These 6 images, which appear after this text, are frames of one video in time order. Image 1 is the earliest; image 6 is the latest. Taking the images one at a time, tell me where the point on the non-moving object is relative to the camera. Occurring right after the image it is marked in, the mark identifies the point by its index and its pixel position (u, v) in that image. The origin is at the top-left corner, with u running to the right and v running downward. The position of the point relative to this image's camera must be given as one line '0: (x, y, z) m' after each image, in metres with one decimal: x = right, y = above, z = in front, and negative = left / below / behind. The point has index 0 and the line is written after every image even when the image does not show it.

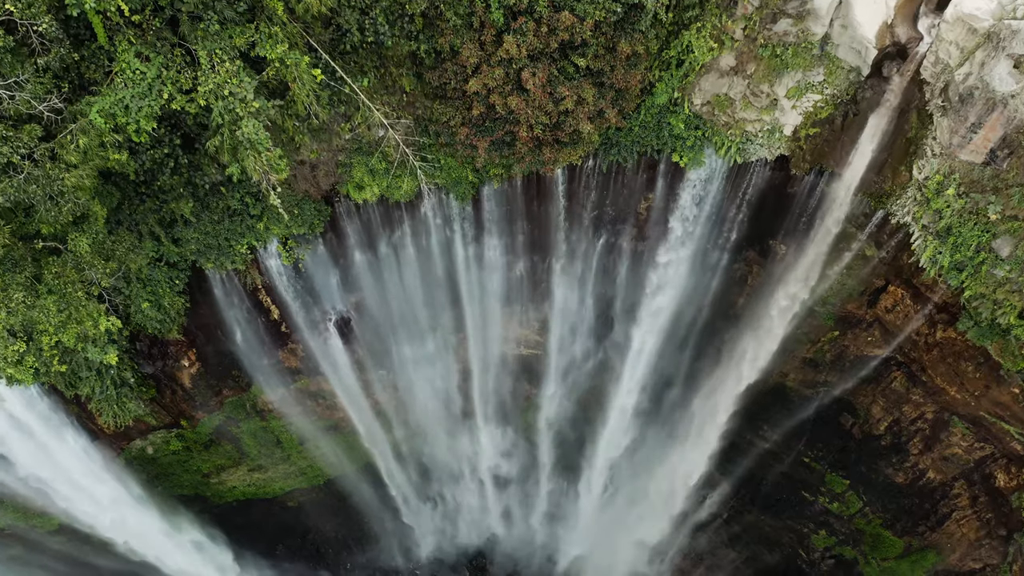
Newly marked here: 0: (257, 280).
0: (-4.5, +0.3, +10.2) m
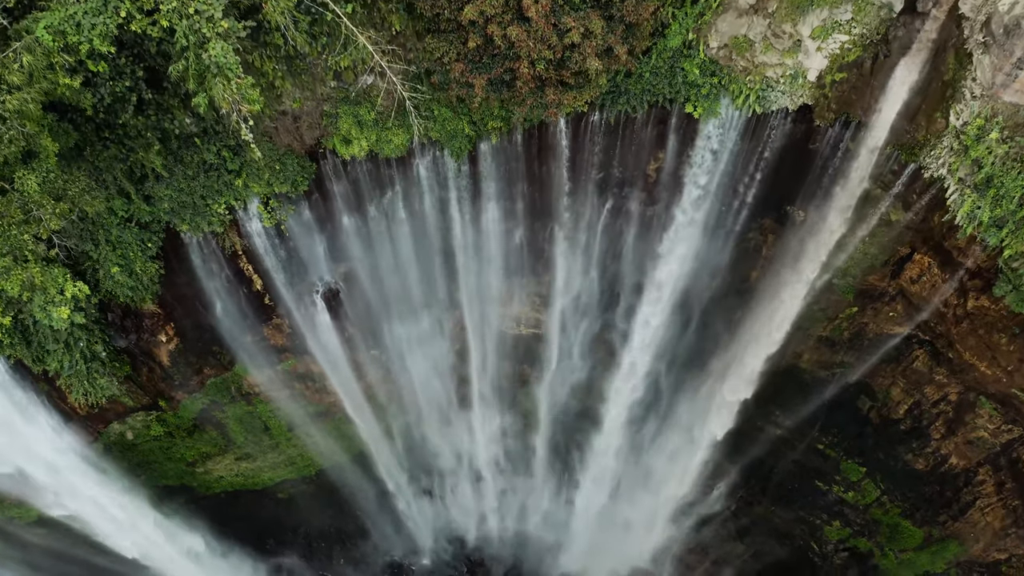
0: (-4.5, +0.8, +9.5) m
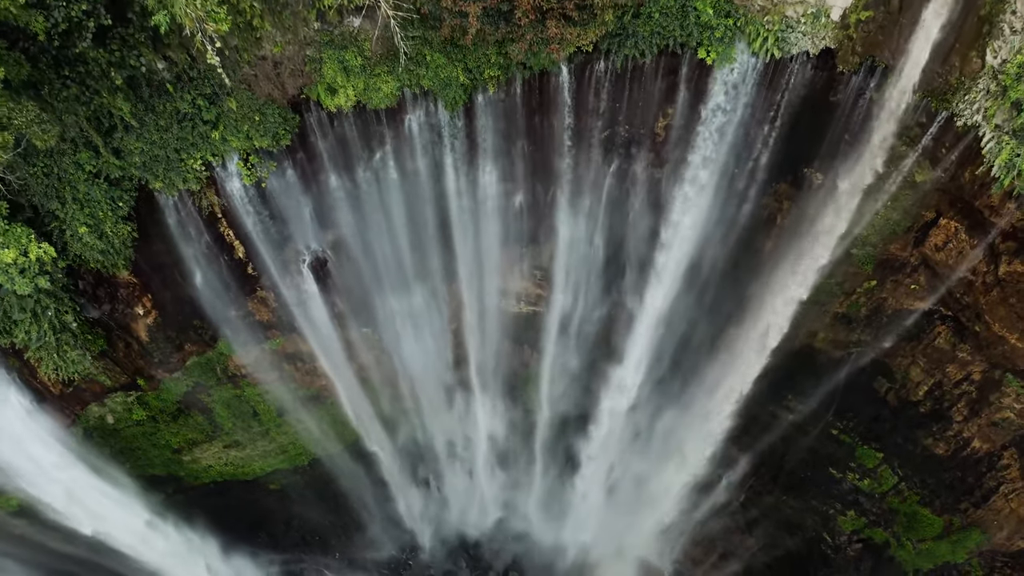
0: (-4.5, +1.3, +8.9) m
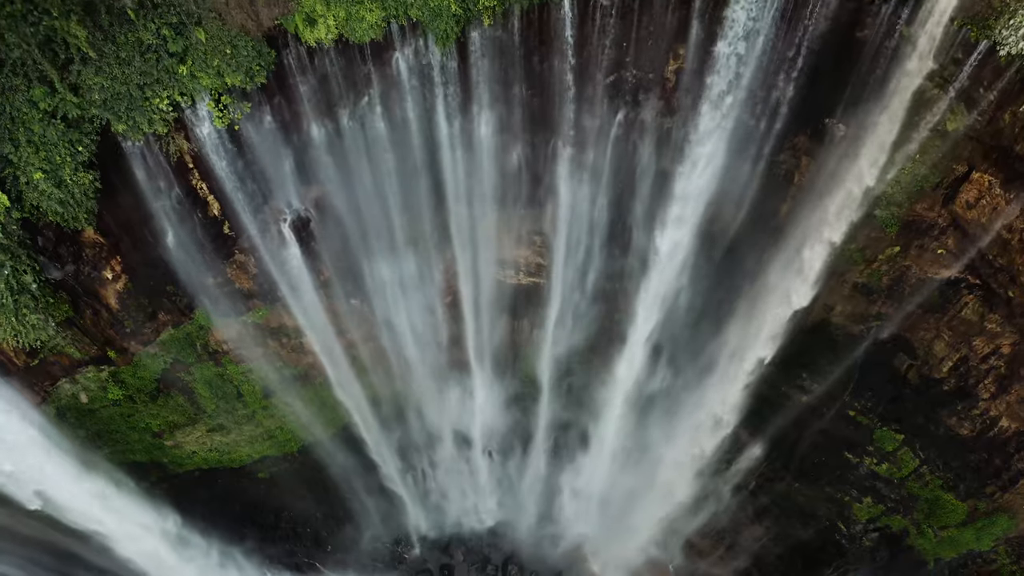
0: (-4.5, +1.9, +8.2) m
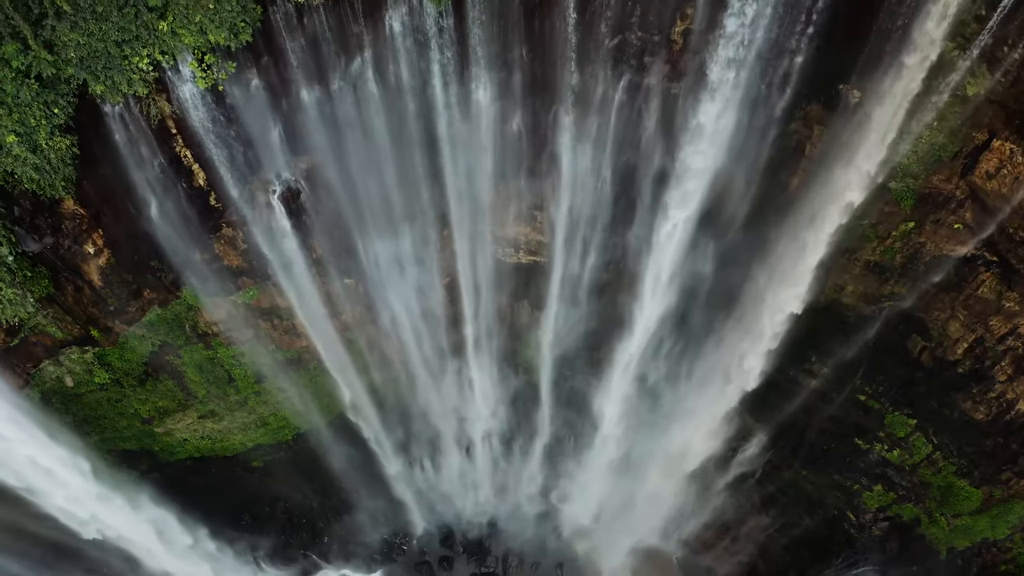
0: (-4.5, +2.2, +7.8) m
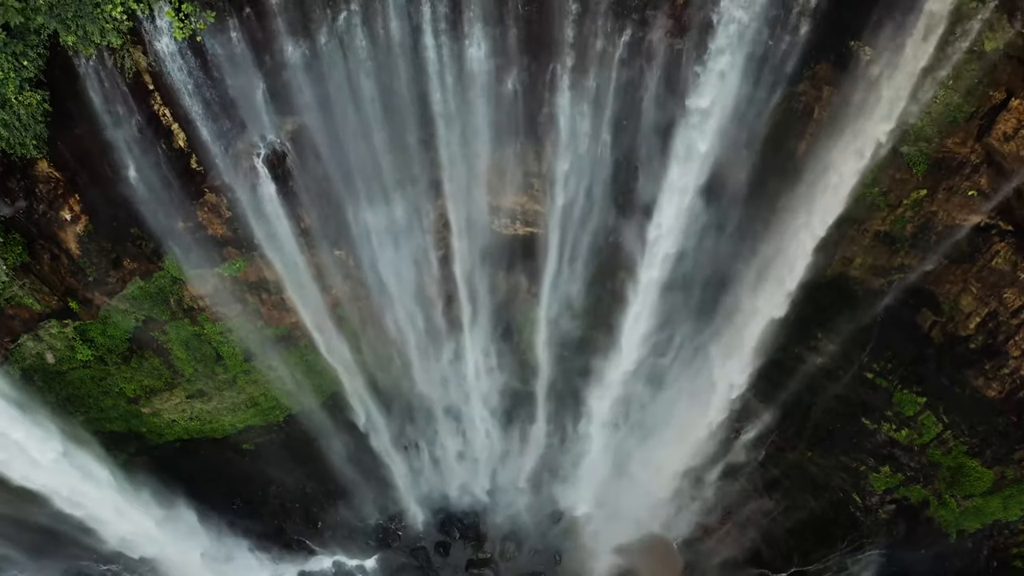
0: (-4.6, +2.7, +7.4) m
